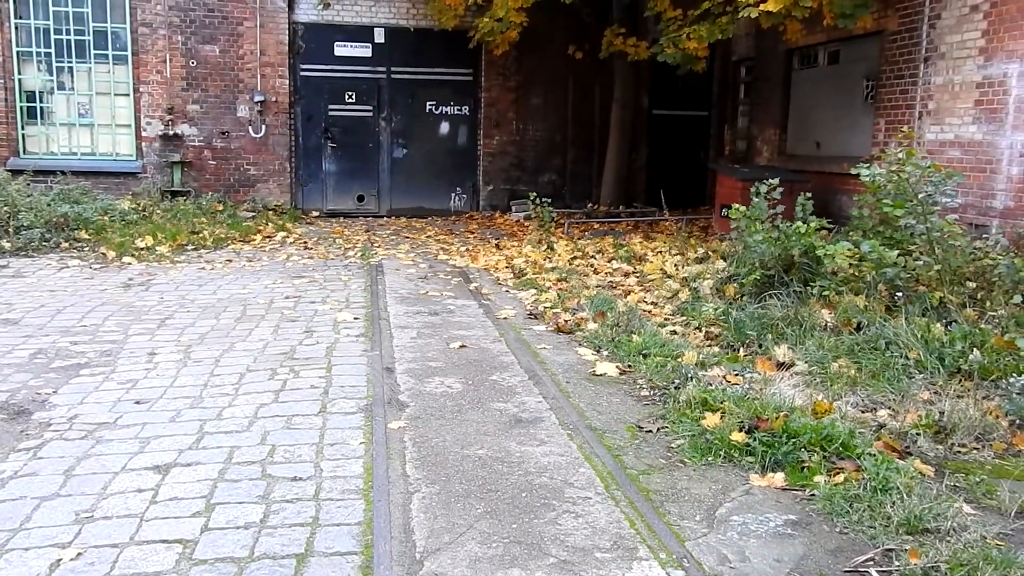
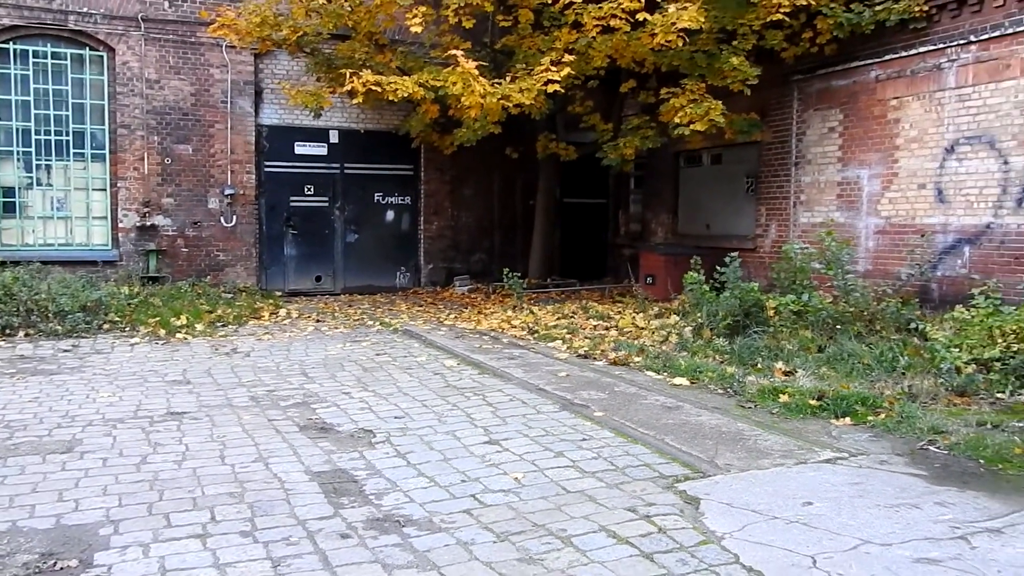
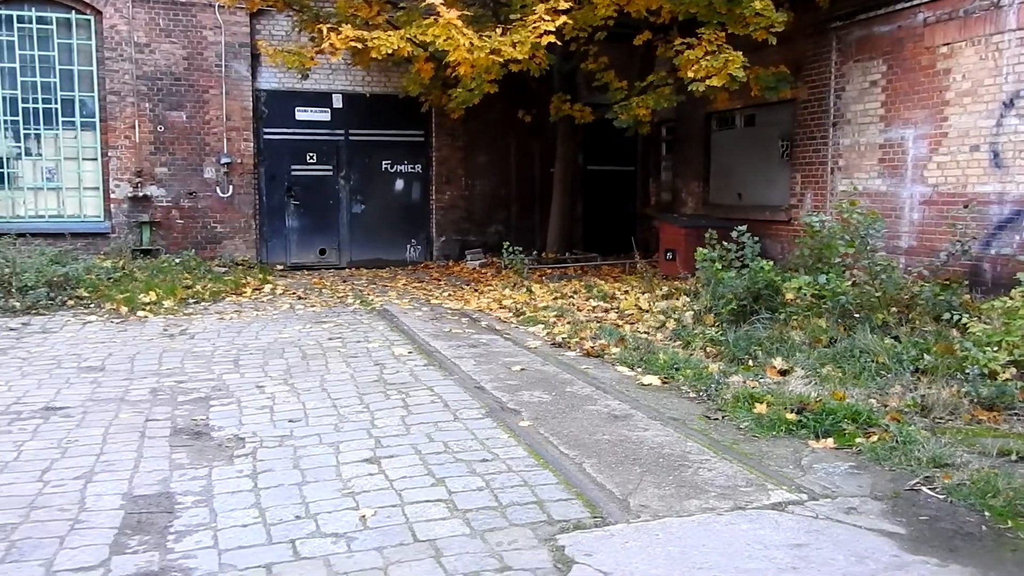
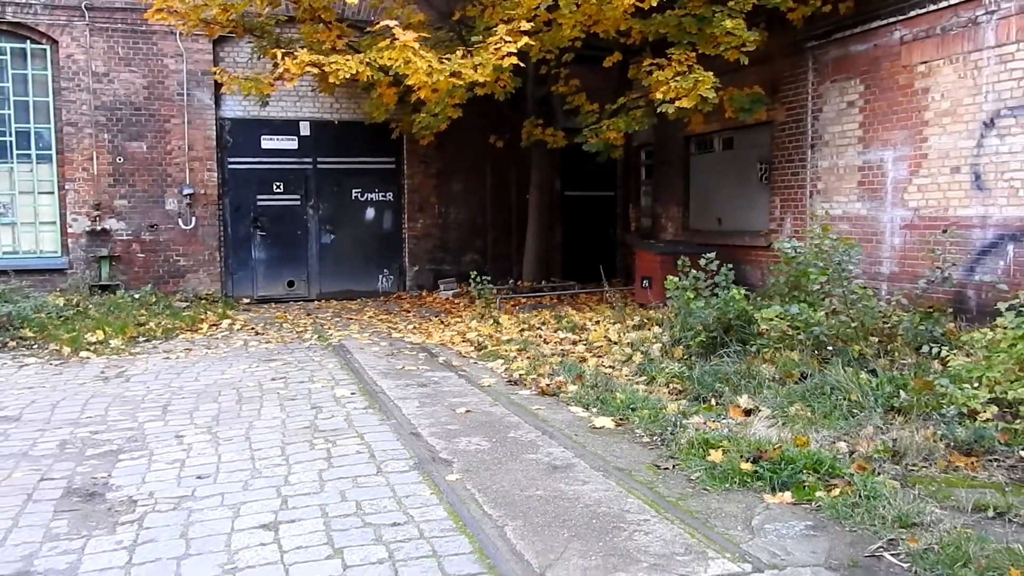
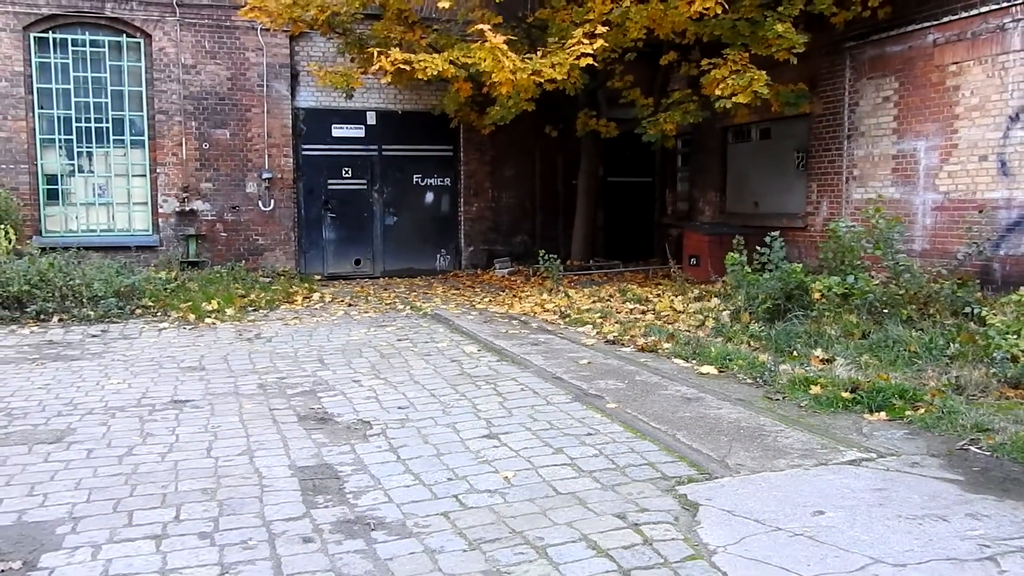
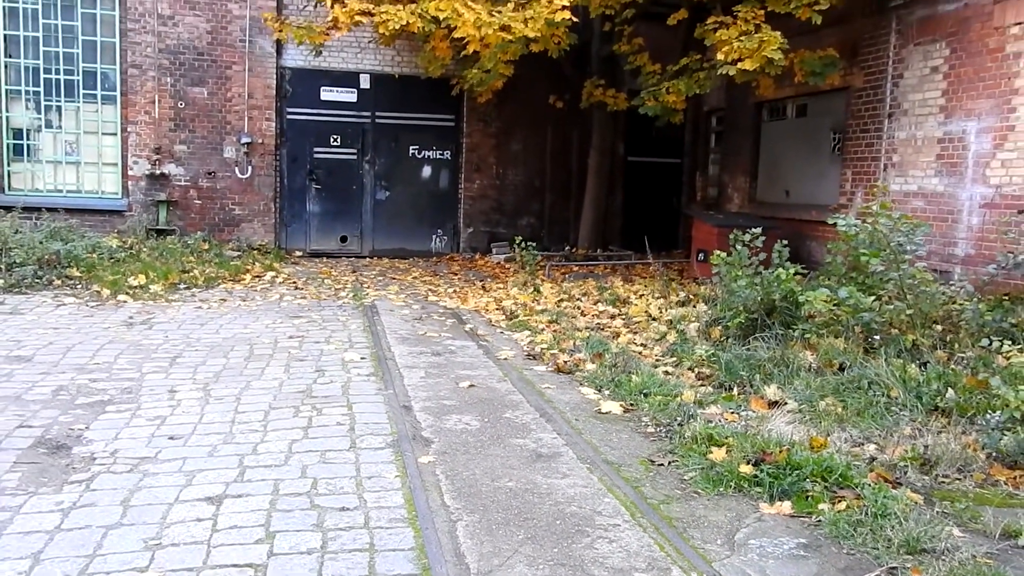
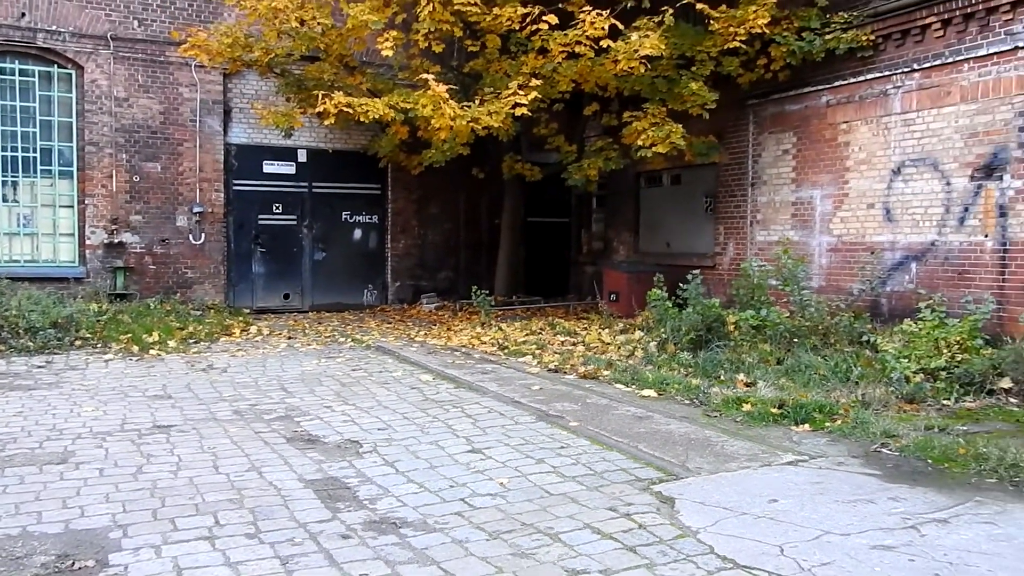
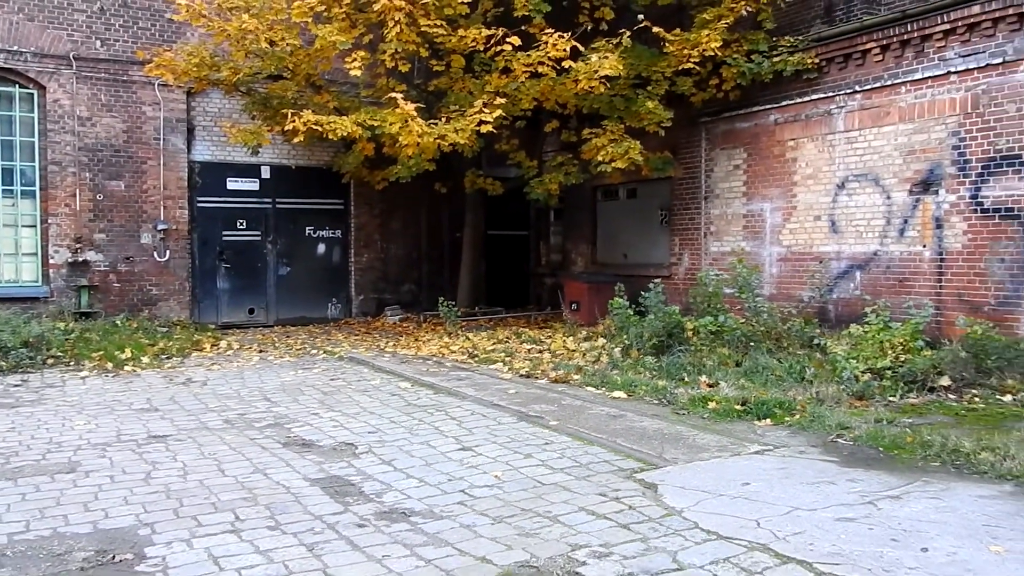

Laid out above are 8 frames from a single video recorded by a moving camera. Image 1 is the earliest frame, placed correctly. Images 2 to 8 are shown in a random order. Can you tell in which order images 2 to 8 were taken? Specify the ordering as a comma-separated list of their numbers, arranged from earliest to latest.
6, 4, 3, 5, 2, 7, 8
